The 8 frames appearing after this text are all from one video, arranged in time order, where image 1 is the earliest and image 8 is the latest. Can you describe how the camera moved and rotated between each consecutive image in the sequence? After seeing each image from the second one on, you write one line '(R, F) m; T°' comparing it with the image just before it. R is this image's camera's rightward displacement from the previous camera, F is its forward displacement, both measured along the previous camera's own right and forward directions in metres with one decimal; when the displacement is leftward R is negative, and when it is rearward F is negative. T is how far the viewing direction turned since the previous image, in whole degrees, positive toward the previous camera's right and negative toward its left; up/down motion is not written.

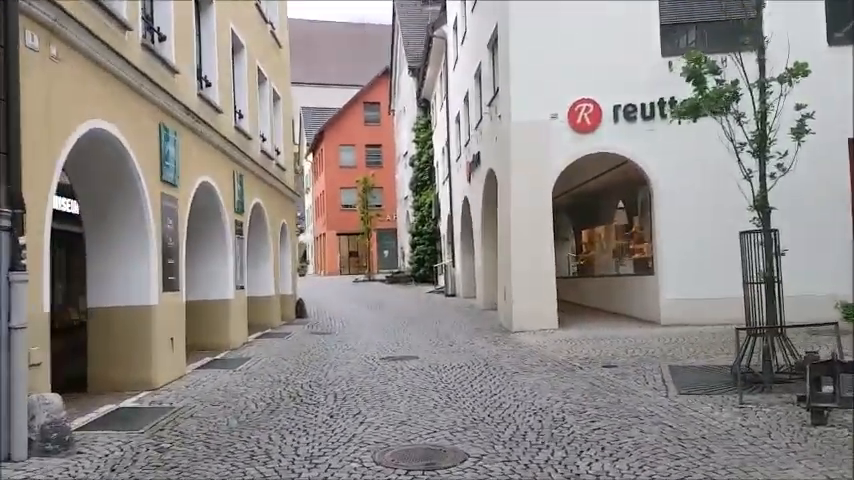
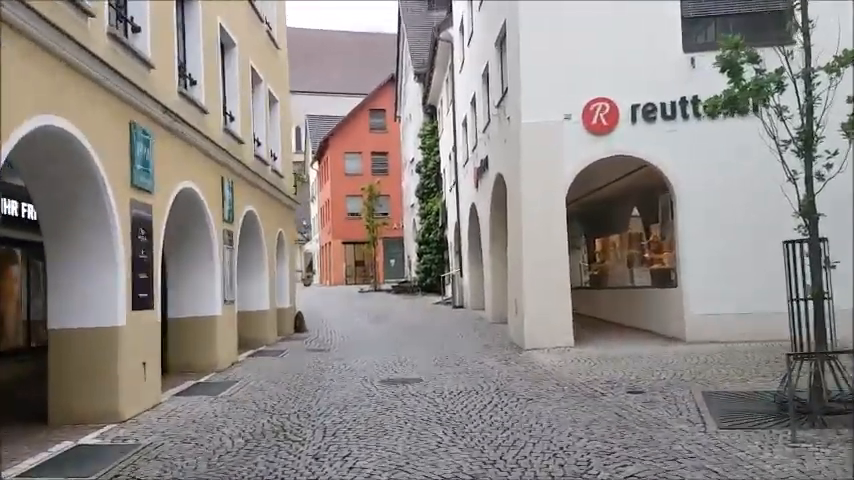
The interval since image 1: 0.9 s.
(+0.1, +1.1) m; -1°
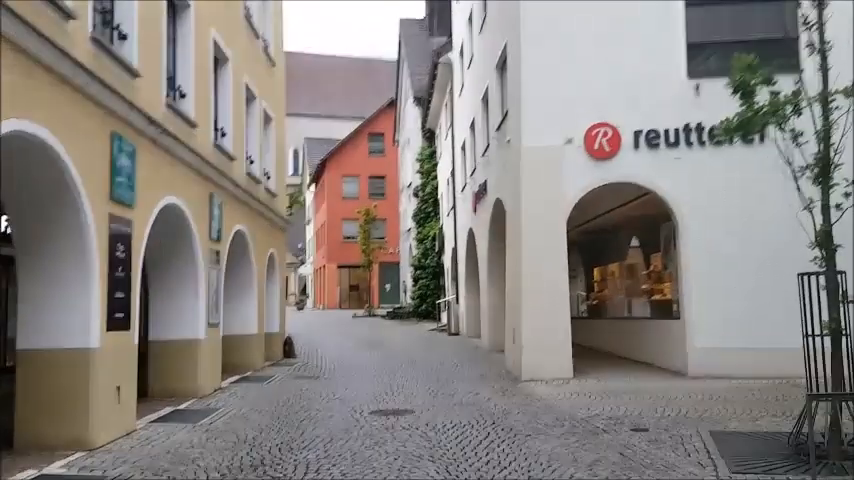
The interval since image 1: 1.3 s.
(0.0, +0.5) m; 0°
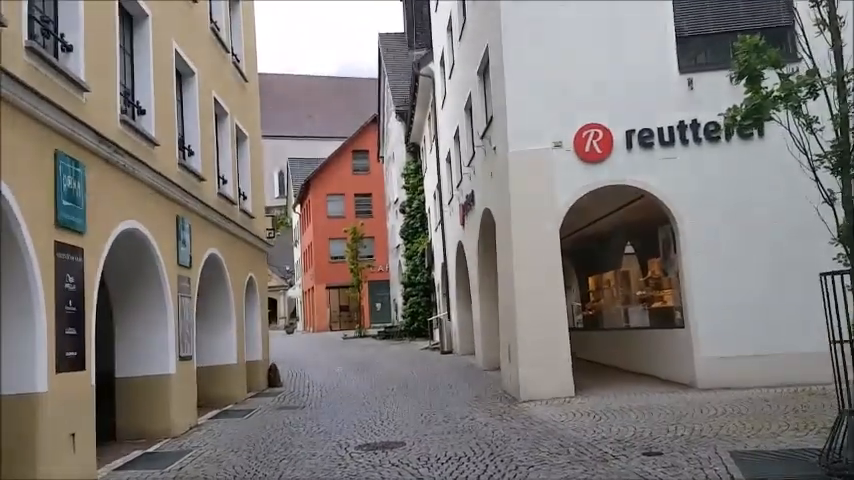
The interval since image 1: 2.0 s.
(+0.1, +0.8) m; +1°
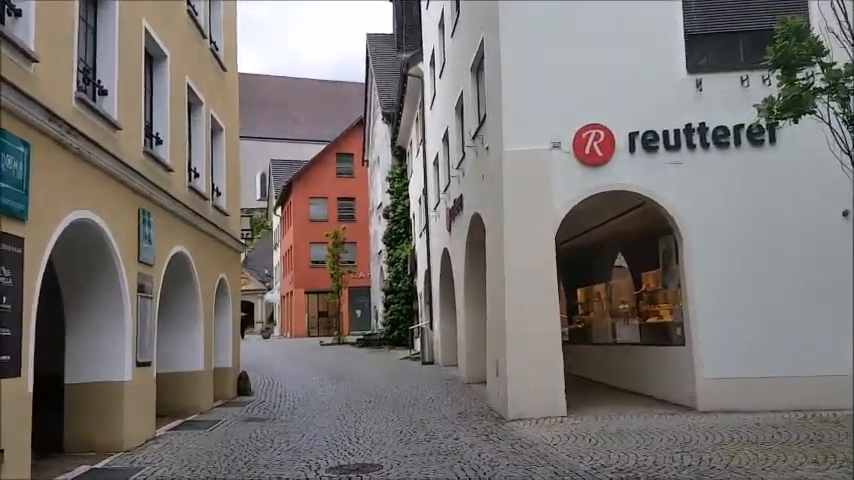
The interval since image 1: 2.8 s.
(0.0, +0.9) m; +1°
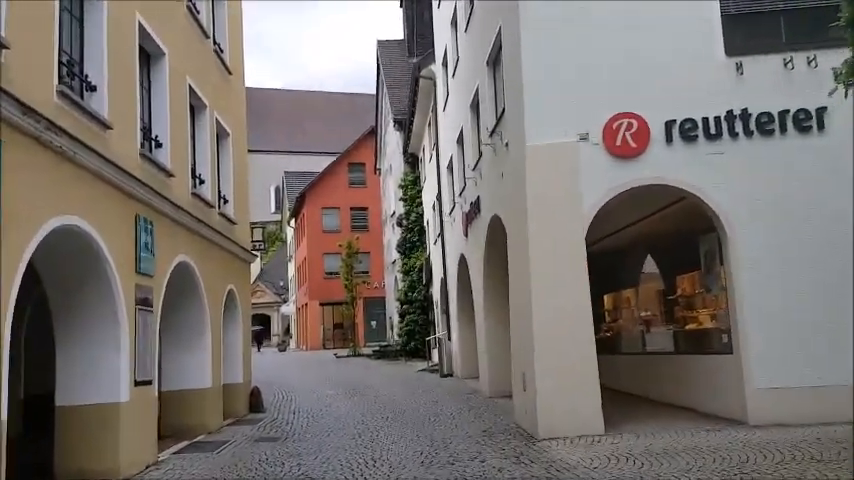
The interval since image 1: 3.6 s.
(-0.1, +0.9) m; -1°
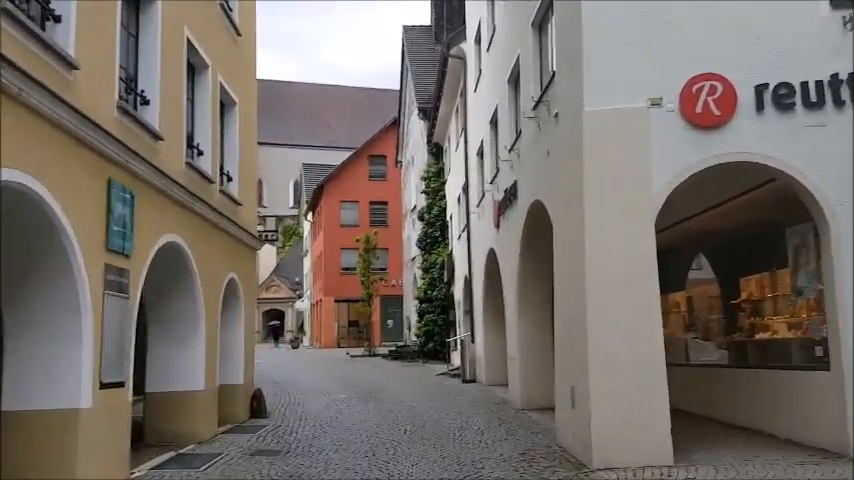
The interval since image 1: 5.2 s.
(-0.2, +1.8) m; -1°
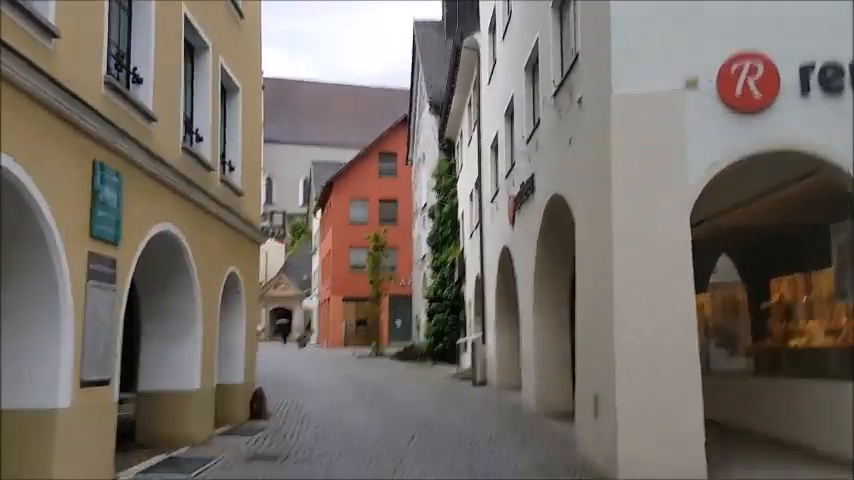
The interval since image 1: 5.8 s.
(0.0, +0.7) m; -1°
